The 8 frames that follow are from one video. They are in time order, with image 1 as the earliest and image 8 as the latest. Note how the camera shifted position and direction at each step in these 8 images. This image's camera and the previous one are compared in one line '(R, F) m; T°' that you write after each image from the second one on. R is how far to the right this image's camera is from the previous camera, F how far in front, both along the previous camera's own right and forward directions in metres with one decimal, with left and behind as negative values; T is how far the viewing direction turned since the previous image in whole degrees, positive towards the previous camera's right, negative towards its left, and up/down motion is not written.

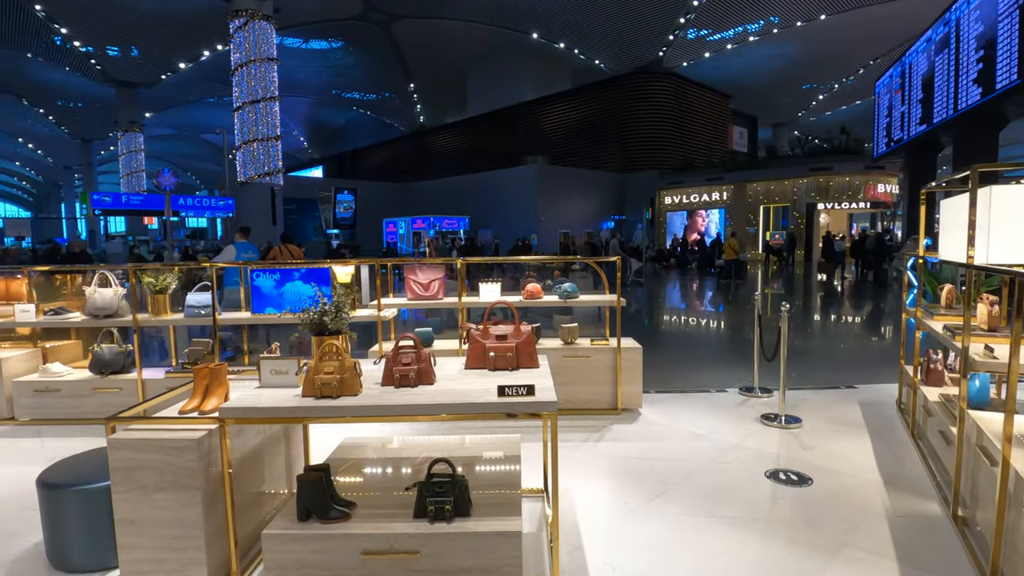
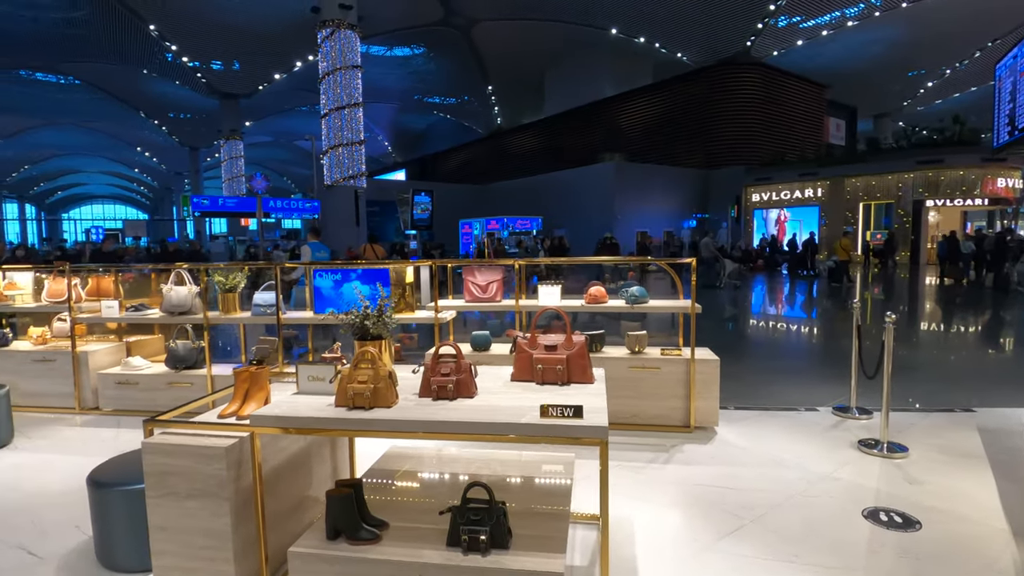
(+0.1, +0.2) m; -8°
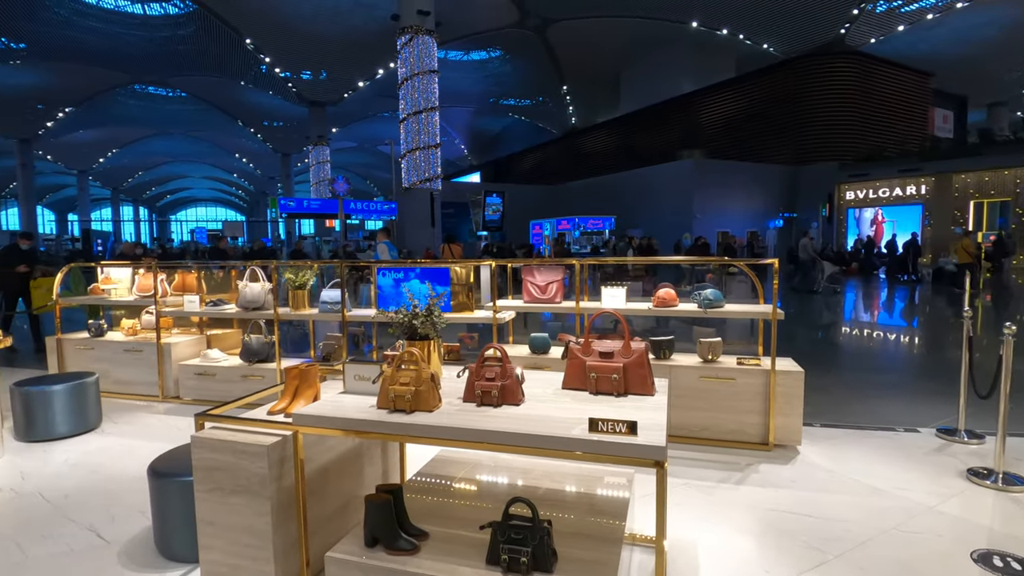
(+0.1, +0.1) m; -7°
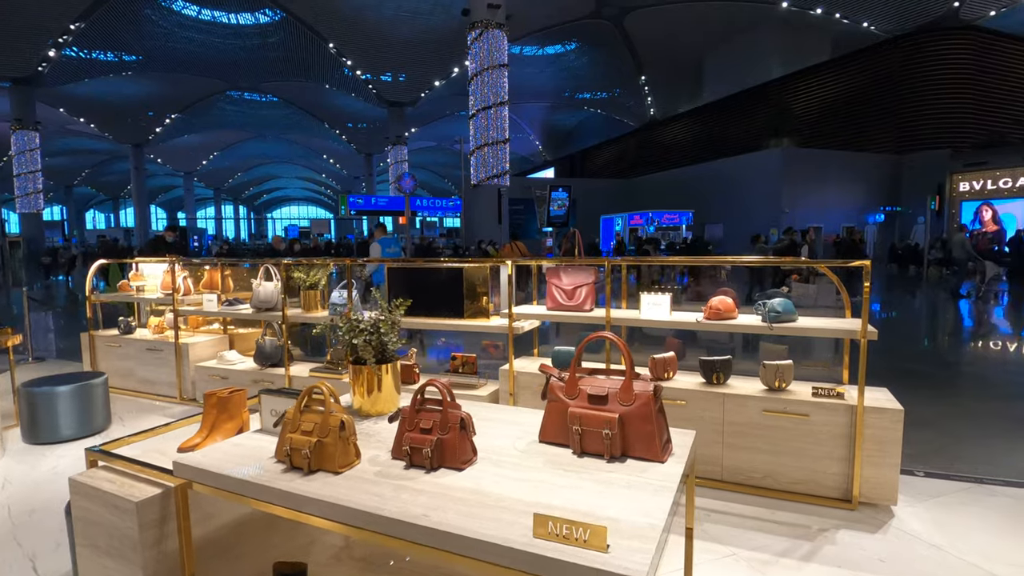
(+0.3, +0.6) m; -8°
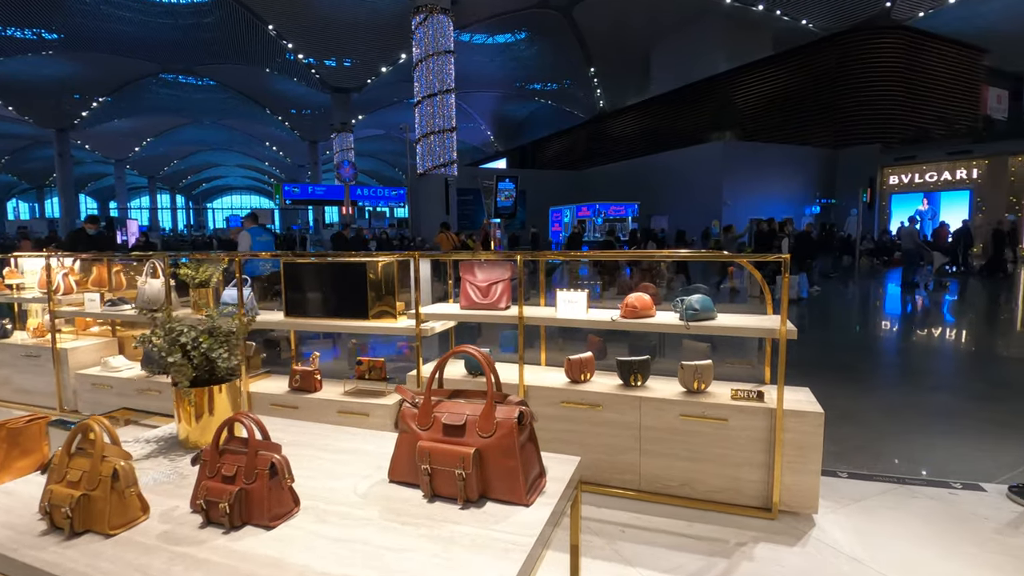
(+0.2, +0.3) m; +5°
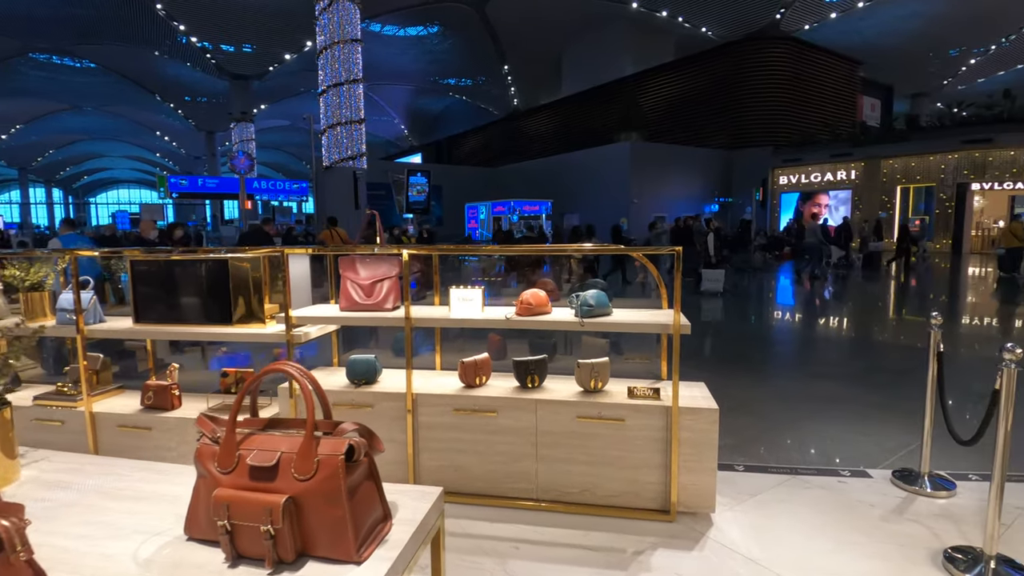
(+0.1, +0.2) m; +8°
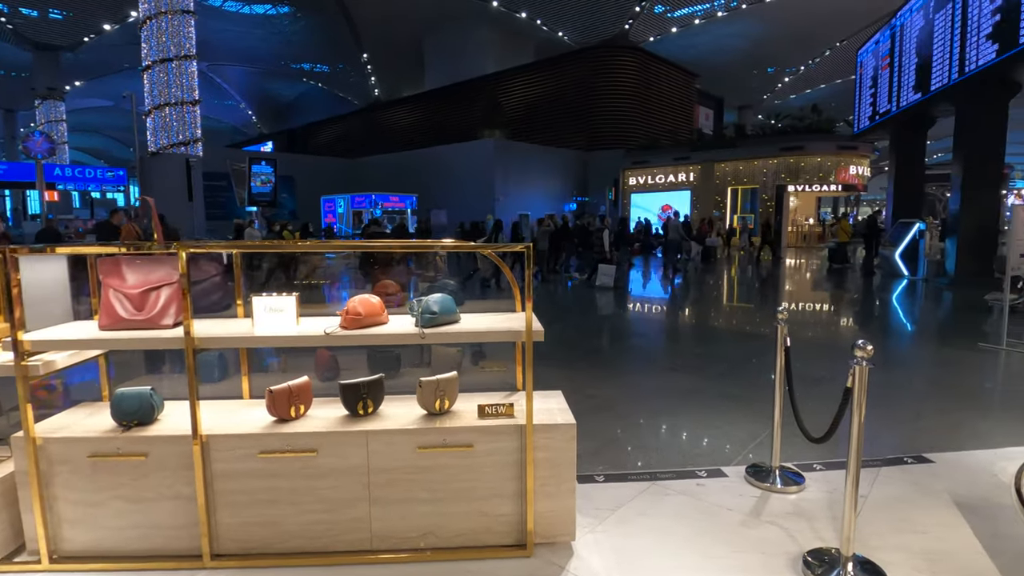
(+0.1, +0.3) m; +13°
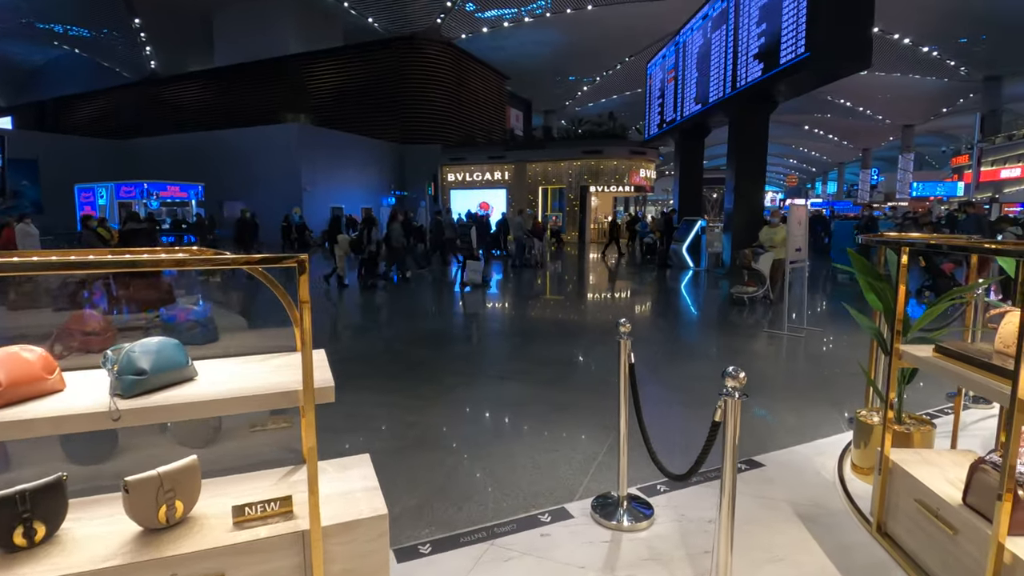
(+0.1, +0.5) m; +18°
